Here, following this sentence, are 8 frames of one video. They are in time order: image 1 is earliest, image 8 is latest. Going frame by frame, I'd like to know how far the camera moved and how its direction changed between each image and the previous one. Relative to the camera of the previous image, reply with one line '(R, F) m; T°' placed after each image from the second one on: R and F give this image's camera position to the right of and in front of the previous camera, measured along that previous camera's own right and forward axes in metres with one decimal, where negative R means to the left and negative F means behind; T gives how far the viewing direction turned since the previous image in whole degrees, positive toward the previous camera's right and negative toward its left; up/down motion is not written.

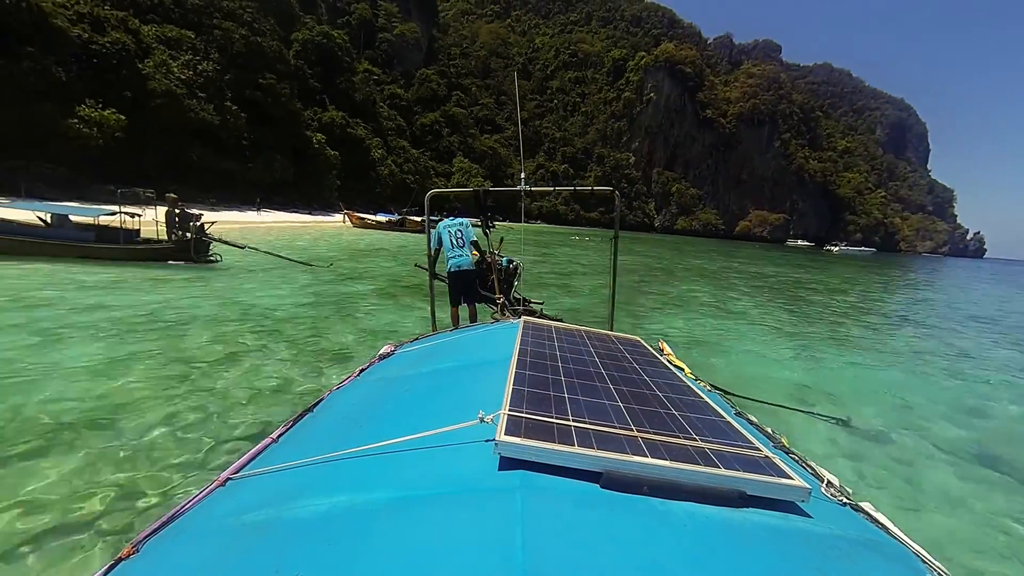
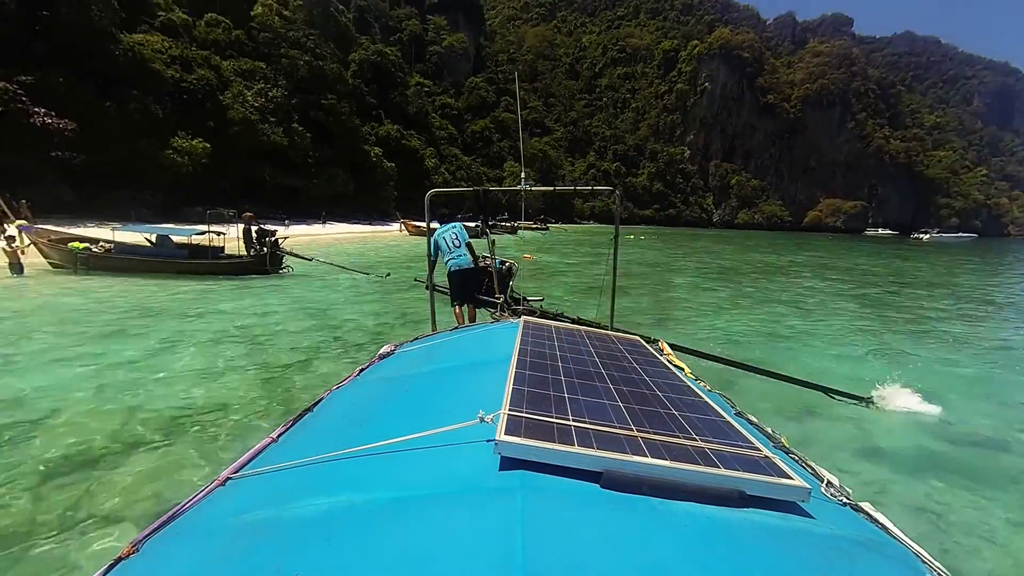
(+0.2, -0.2) m; -7°
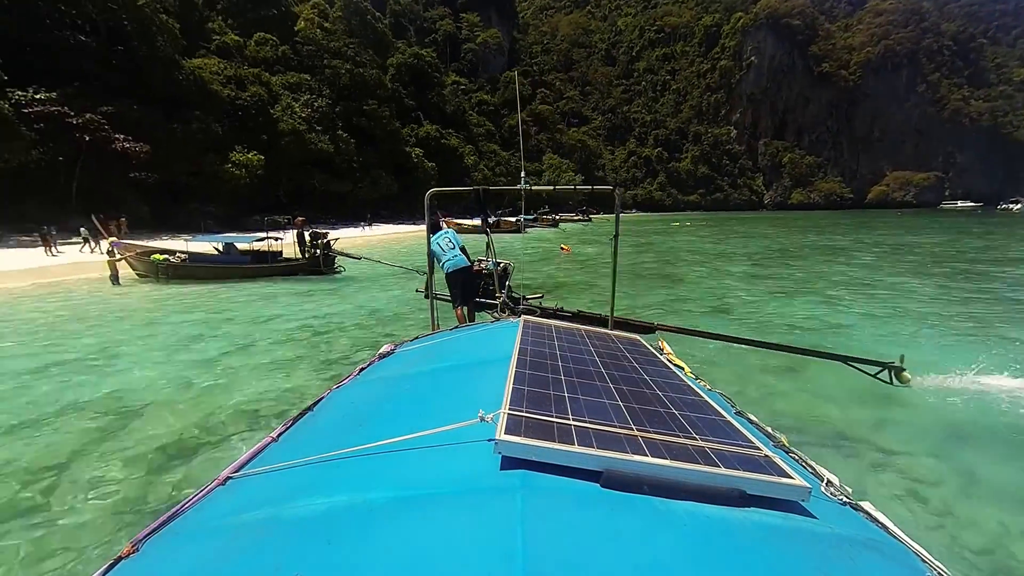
(+0.1, -0.2) m; -6°
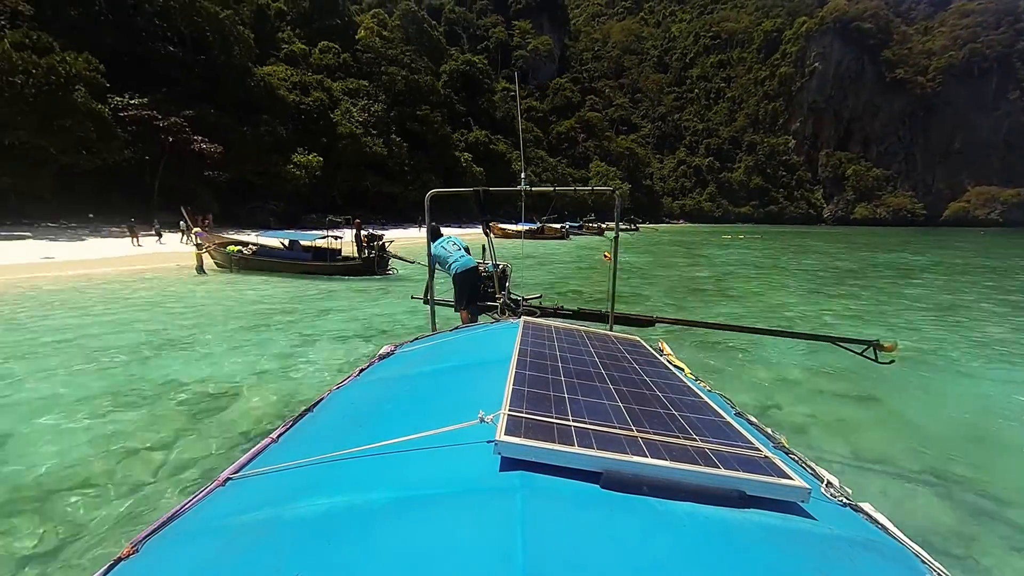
(+0.2, -0.2) m; -6°
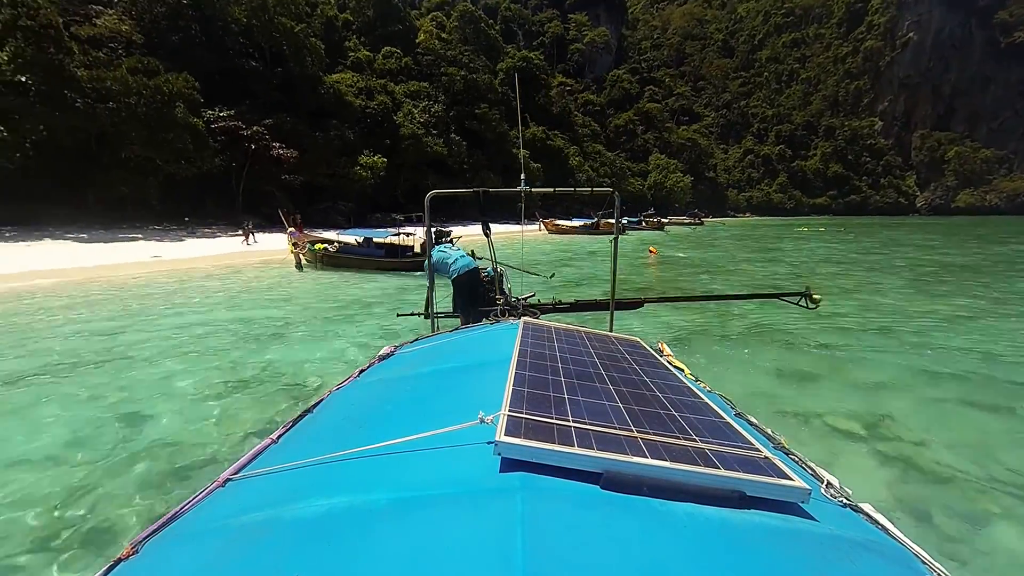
(+0.2, -0.2) m; -8°
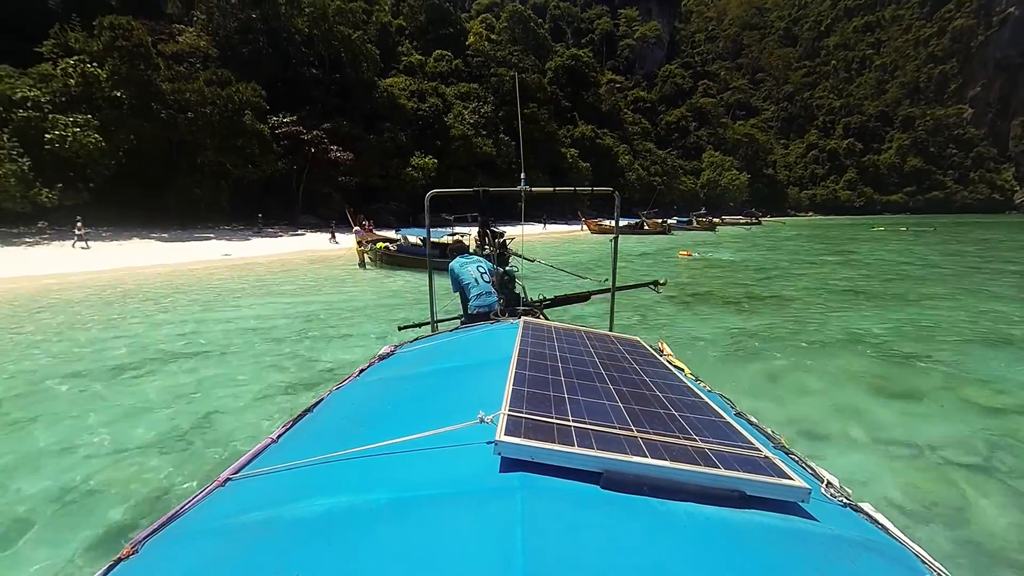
(+0.2, 0.0) m; -6°
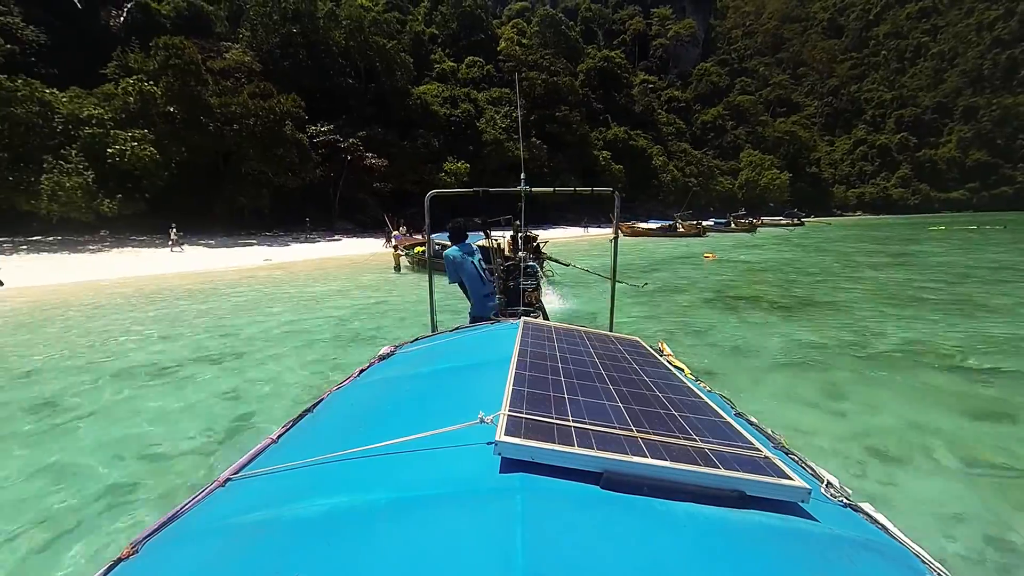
(+0.1, +0.2) m; -4°
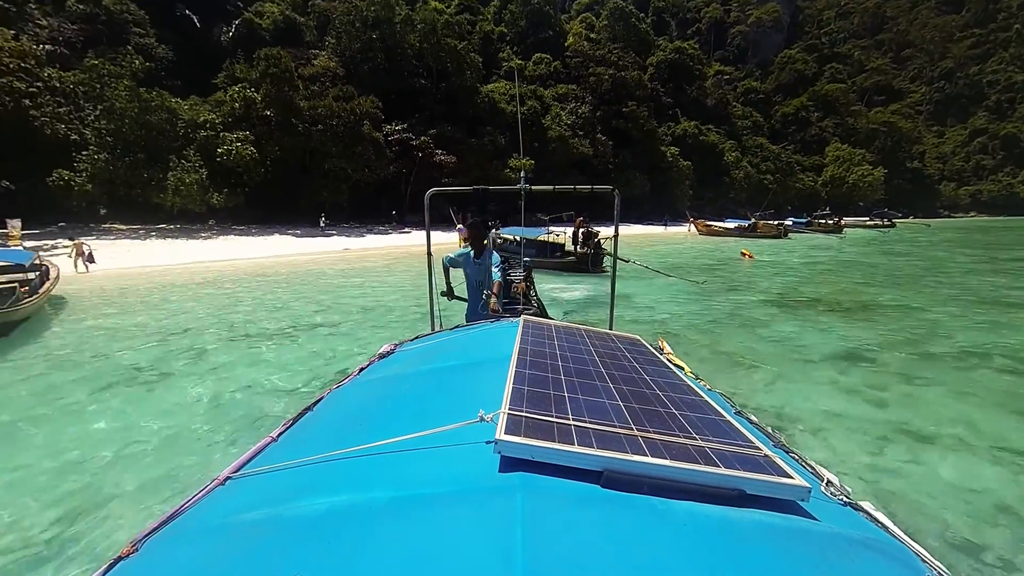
(+0.1, -1.0) m; -8°
